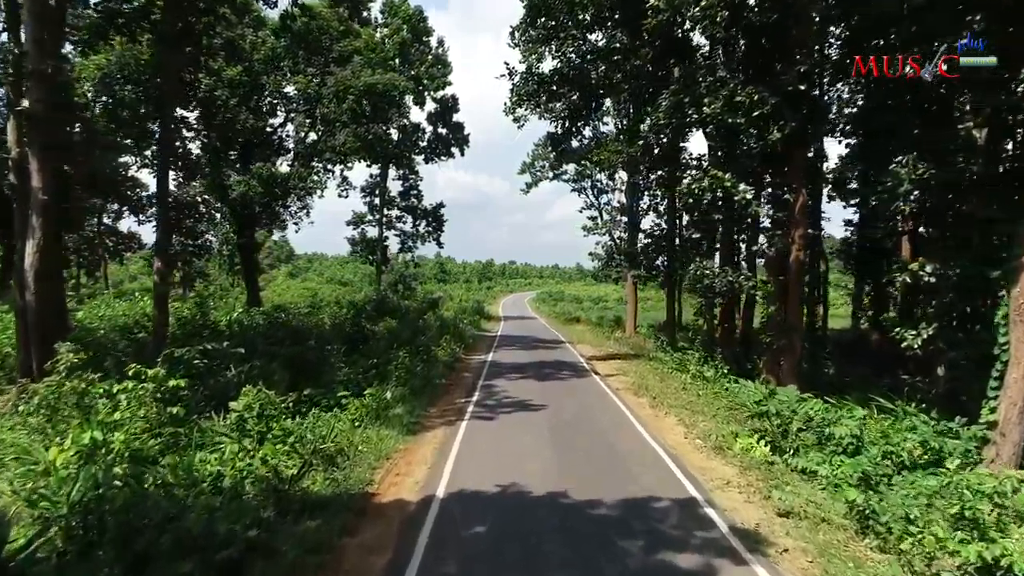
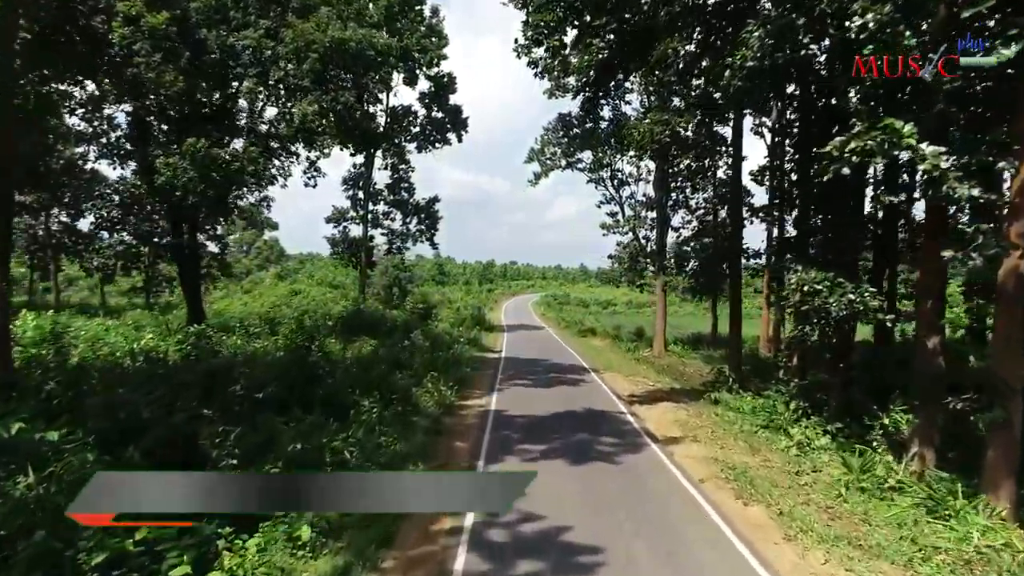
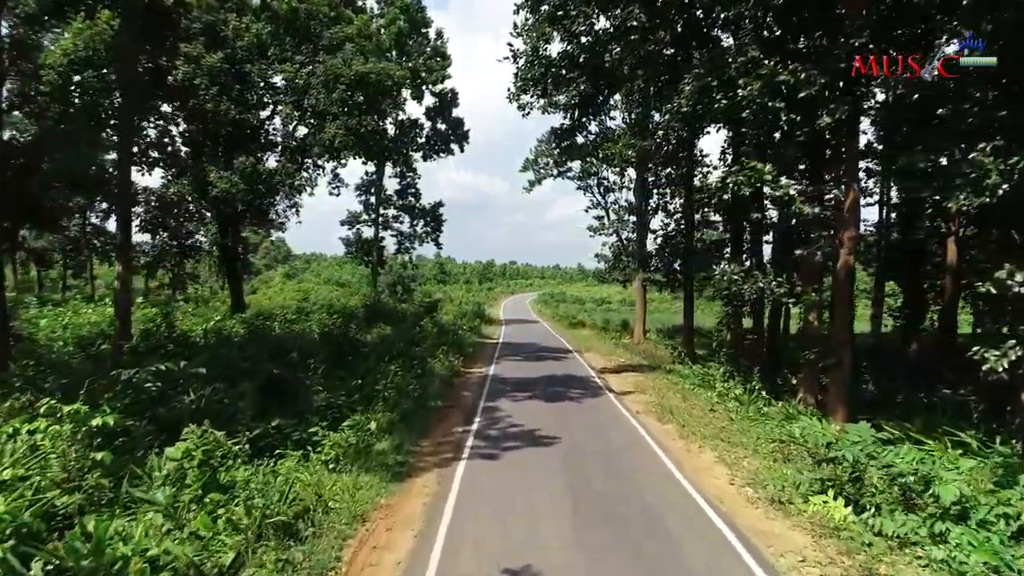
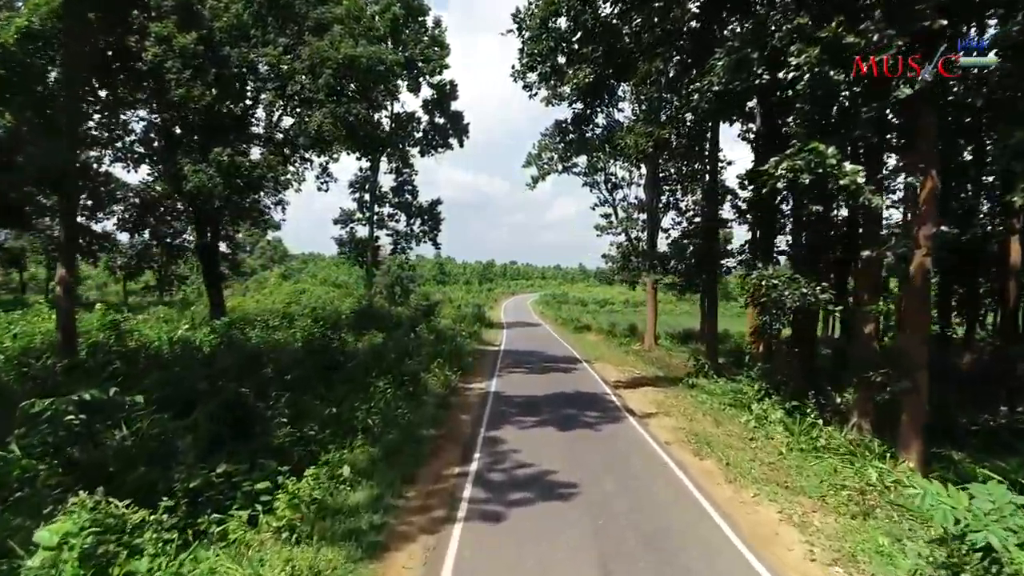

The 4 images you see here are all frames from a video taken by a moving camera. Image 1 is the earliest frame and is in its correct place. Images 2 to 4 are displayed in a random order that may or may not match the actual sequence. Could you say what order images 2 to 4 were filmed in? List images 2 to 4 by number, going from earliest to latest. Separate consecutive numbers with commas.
3, 4, 2
